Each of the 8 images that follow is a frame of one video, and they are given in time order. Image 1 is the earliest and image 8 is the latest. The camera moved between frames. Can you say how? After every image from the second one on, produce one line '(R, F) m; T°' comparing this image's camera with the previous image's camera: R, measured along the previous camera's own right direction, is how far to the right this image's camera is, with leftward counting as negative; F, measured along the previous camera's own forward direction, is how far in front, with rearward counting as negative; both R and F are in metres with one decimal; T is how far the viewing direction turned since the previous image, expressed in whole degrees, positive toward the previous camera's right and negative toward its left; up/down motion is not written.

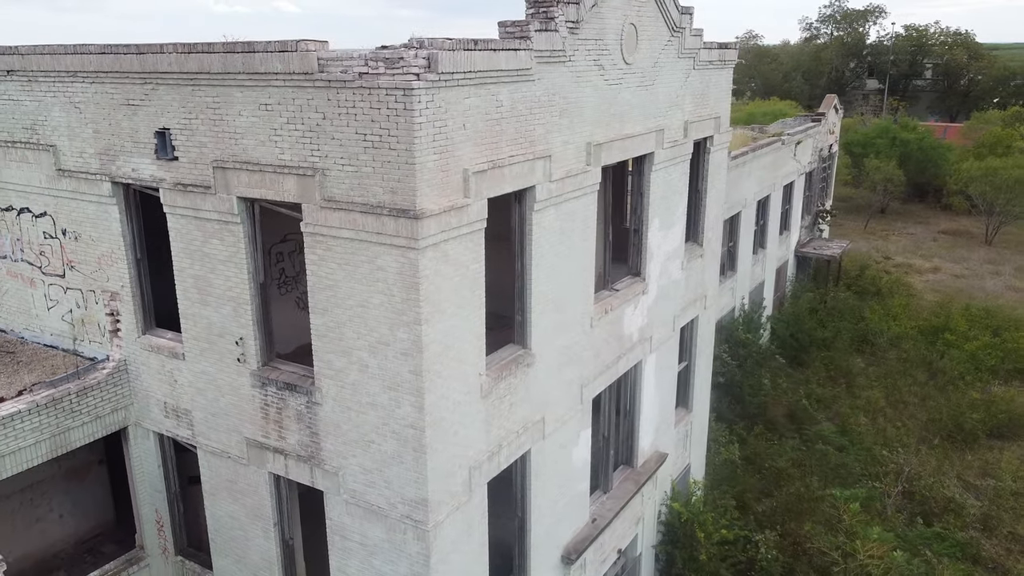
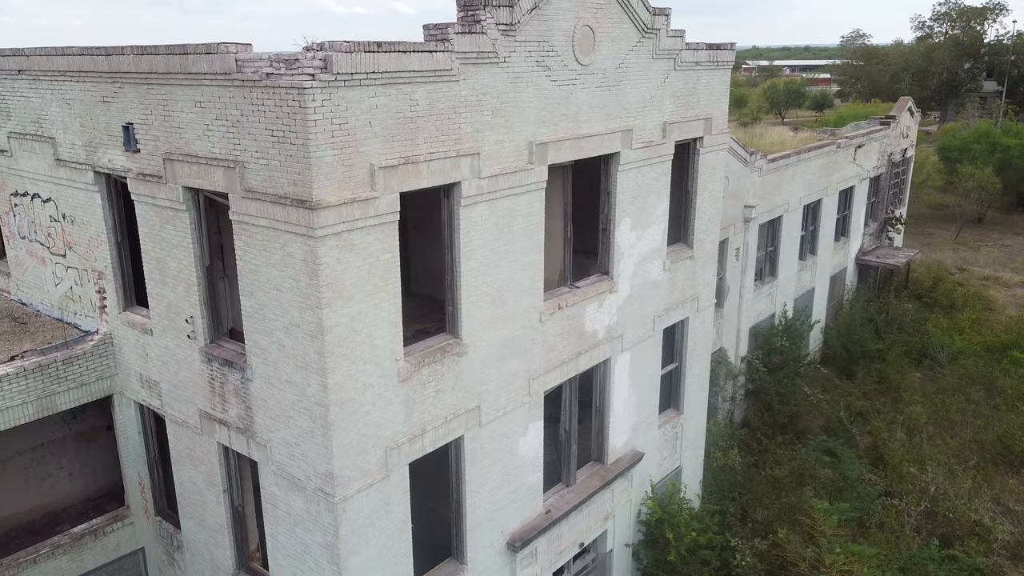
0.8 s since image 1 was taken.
(+1.6, -0.2) m; -7°
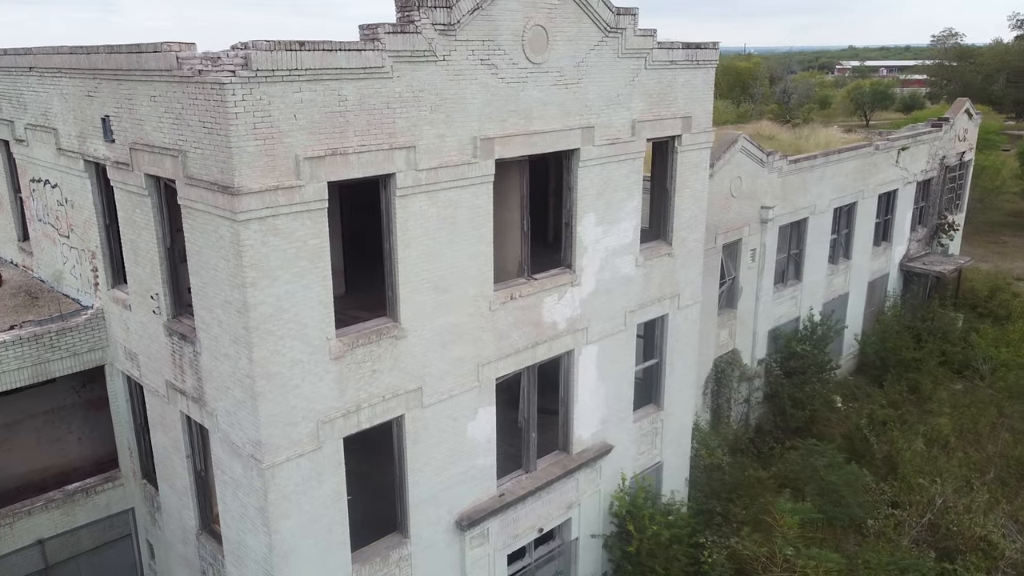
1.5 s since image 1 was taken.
(+1.4, -0.3) m; -6°
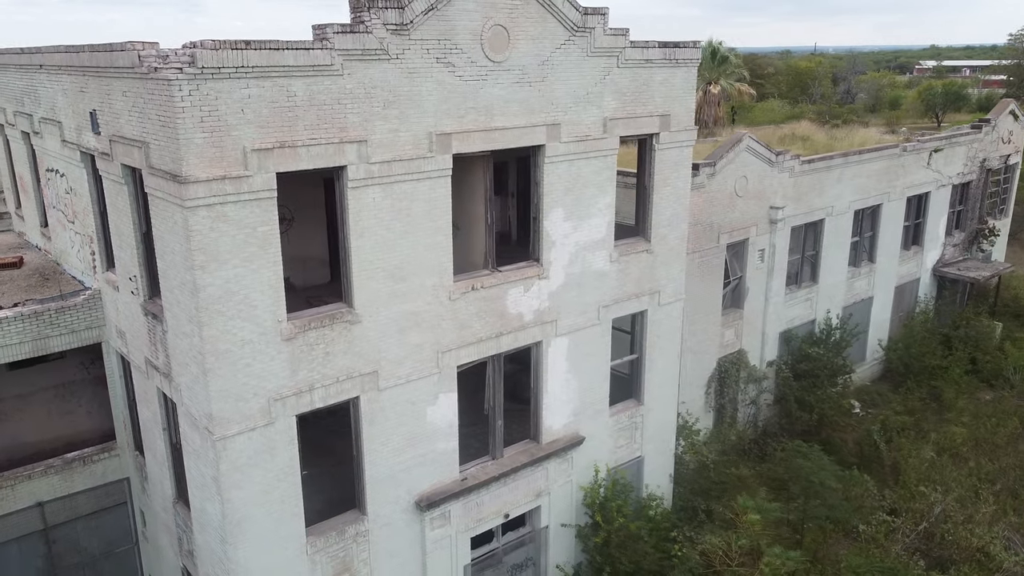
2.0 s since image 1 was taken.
(+1.2, -0.3) m; -5°
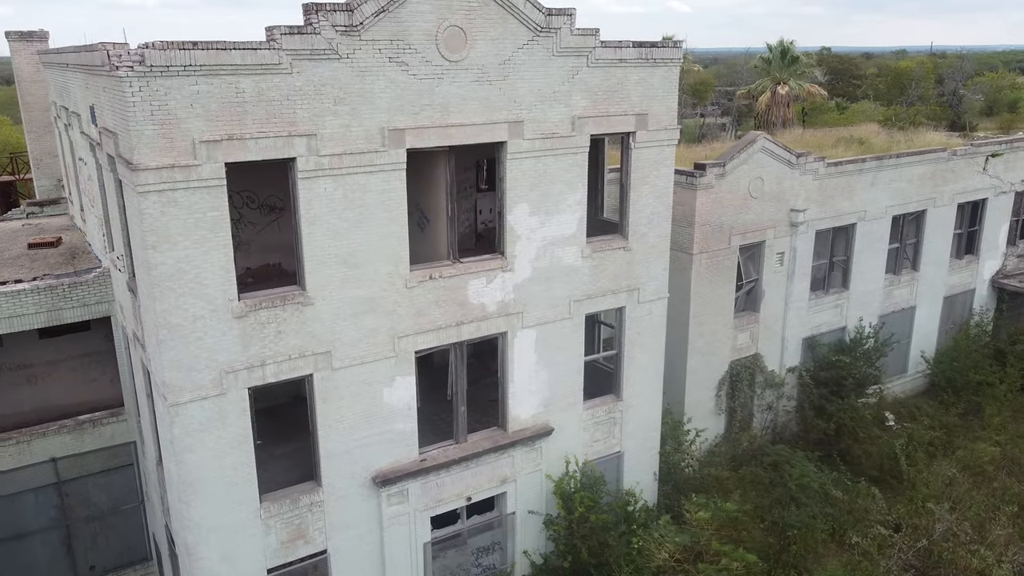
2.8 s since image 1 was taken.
(+1.7, -0.2) m; -7°
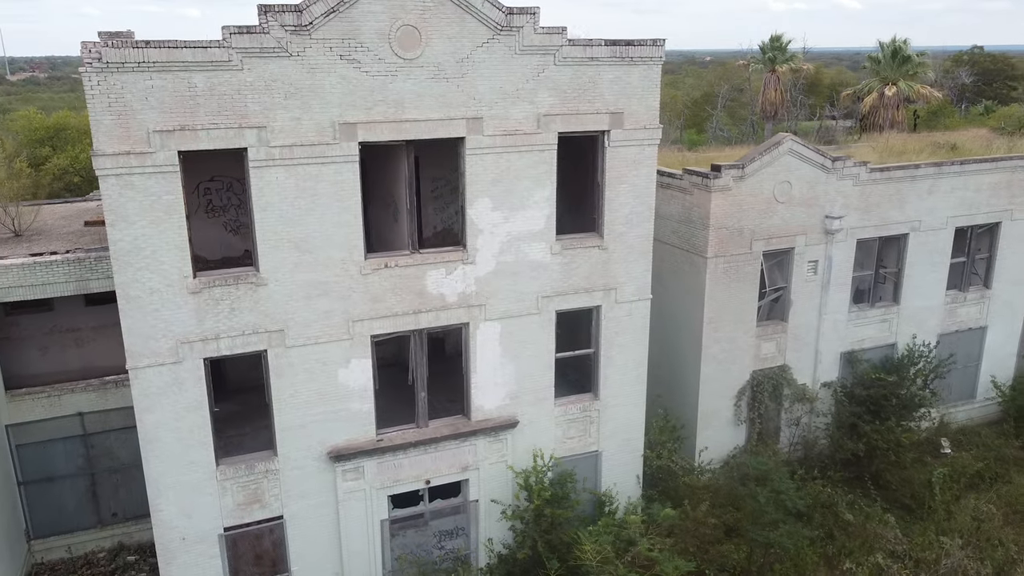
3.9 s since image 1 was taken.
(+2.4, 0.0) m; -10°
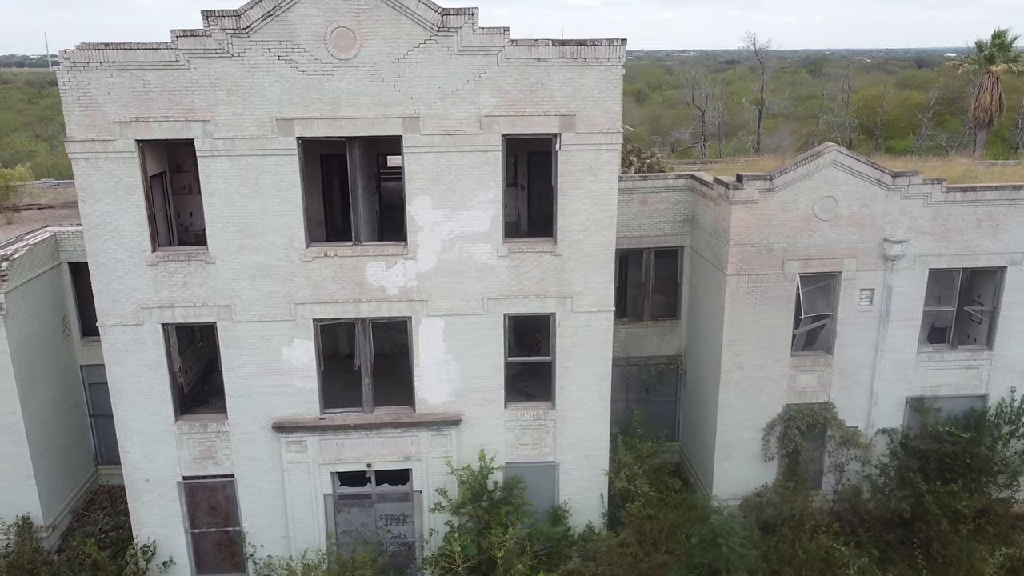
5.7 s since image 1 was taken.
(+4.1, +0.7) m; -17°
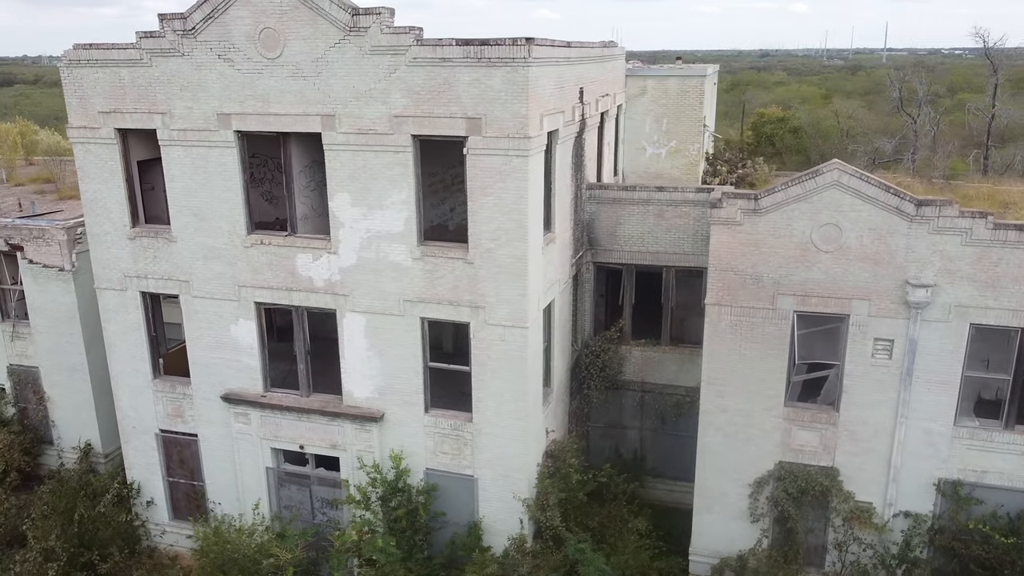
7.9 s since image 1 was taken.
(+4.9, +1.3) m; -20°
